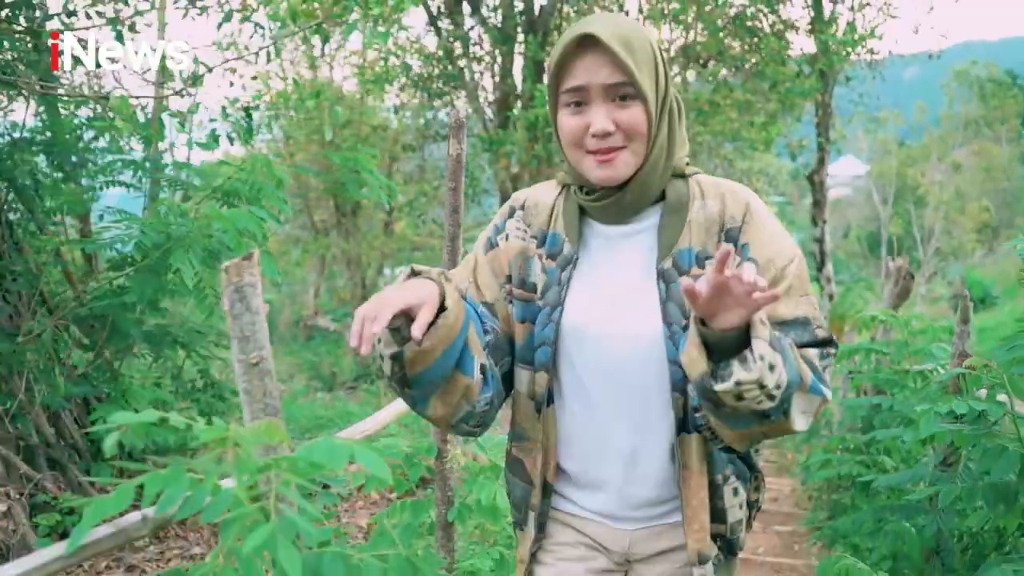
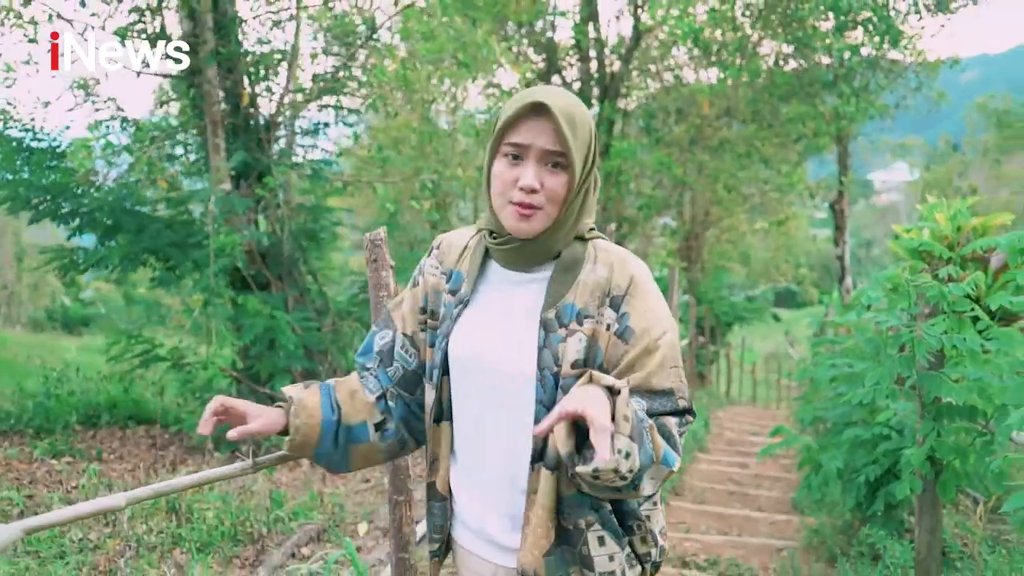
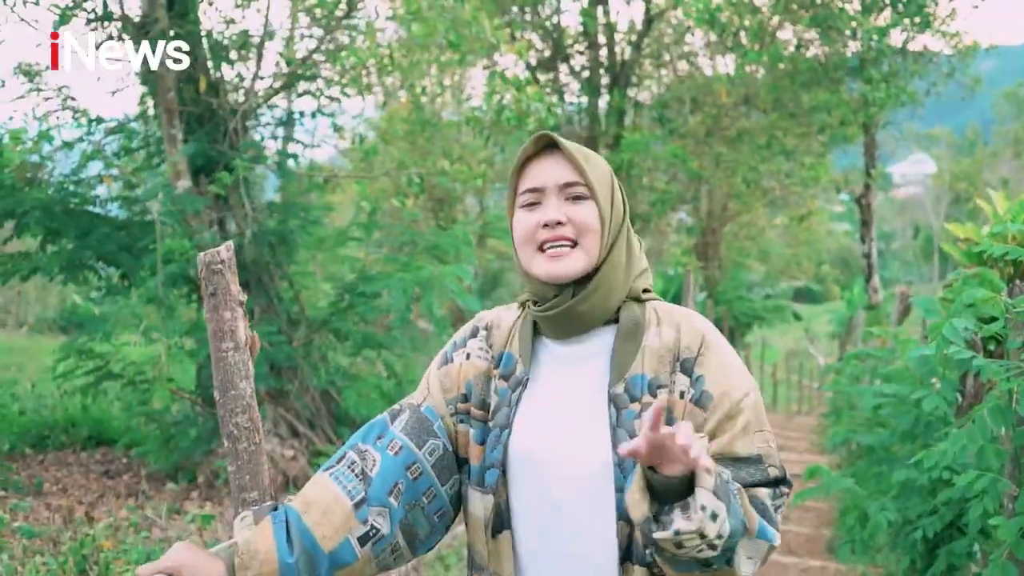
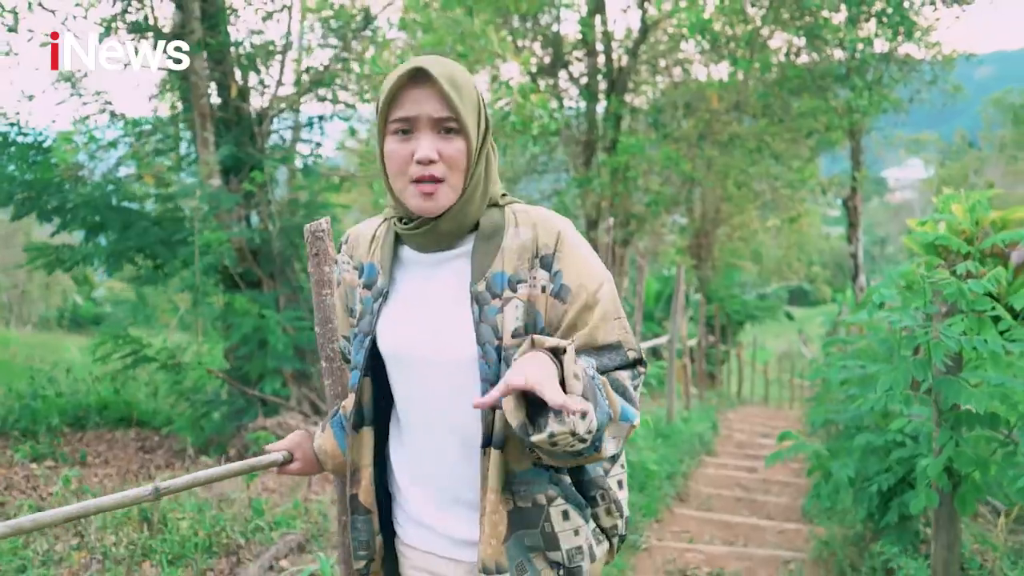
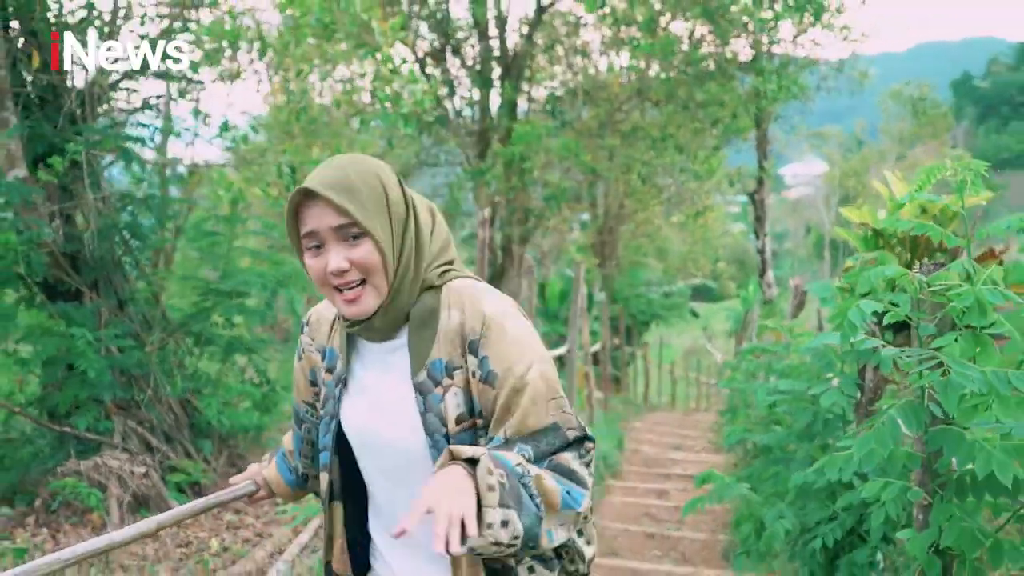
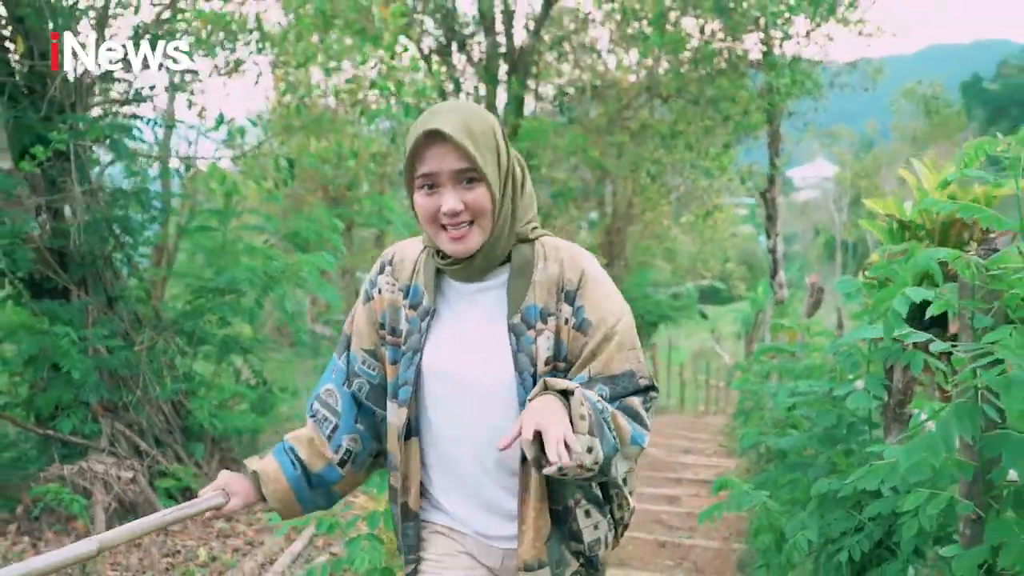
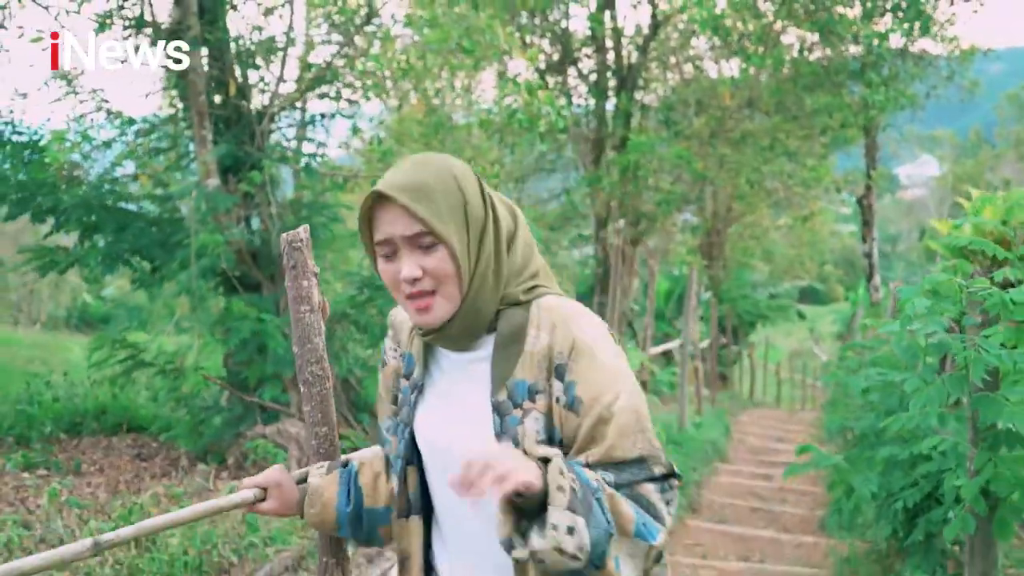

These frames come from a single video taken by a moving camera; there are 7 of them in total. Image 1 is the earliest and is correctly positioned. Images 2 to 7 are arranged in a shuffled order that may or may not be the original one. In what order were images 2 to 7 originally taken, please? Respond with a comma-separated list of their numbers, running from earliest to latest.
6, 5, 3, 7, 4, 2
